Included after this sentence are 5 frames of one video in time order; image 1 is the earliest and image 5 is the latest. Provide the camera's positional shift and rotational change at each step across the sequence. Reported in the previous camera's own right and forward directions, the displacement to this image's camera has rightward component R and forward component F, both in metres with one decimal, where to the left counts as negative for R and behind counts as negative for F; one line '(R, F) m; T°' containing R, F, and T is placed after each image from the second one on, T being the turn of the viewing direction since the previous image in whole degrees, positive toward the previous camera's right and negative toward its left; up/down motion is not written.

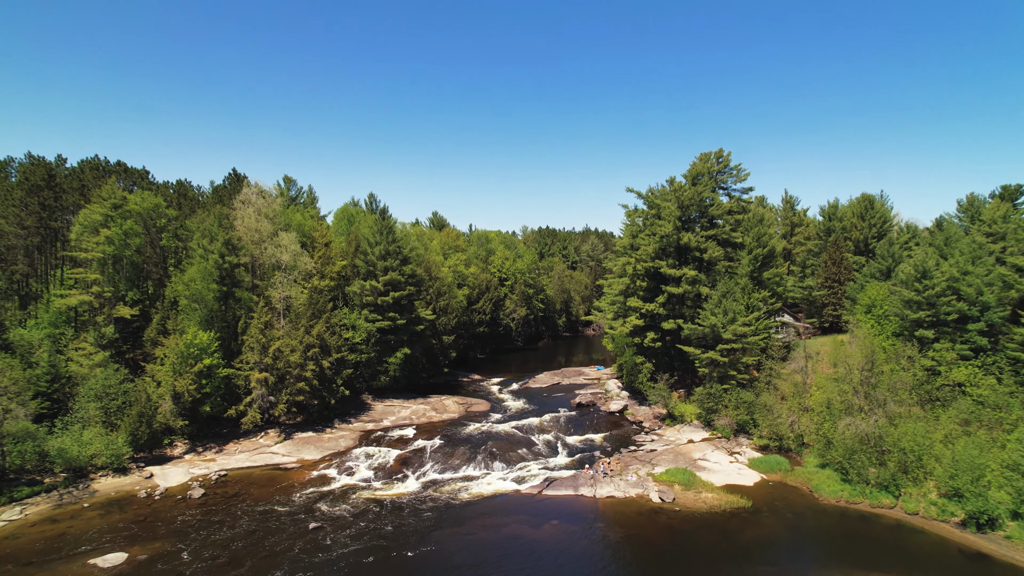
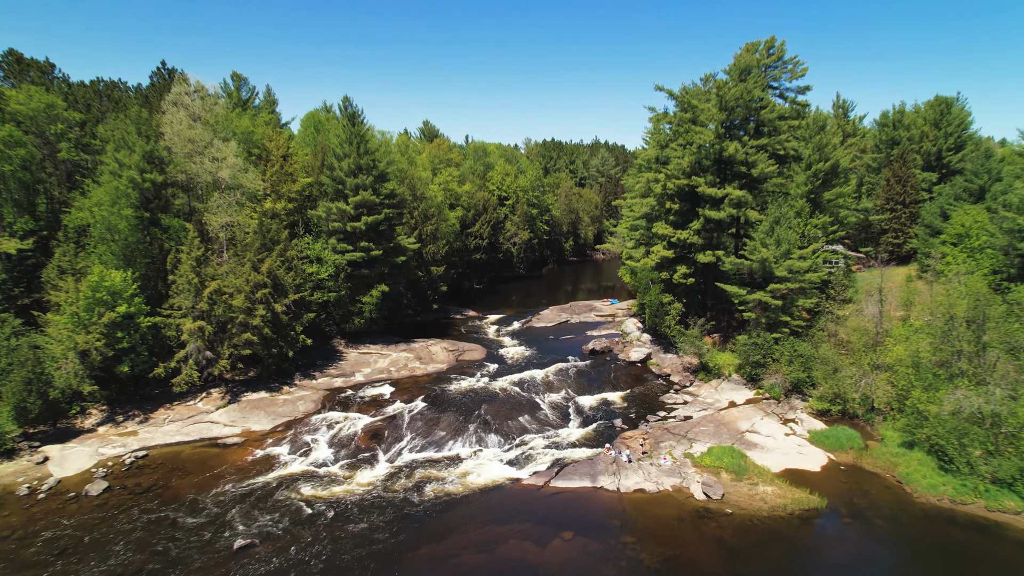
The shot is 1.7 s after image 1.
(+0.1, +7.3) m; 0°
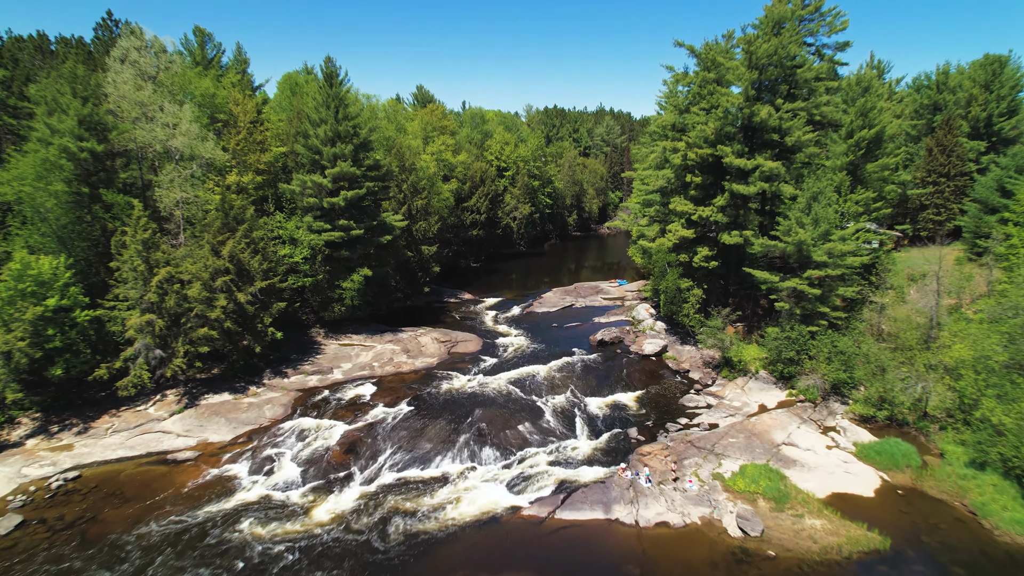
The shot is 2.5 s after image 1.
(+0.1, +3.8) m; 0°
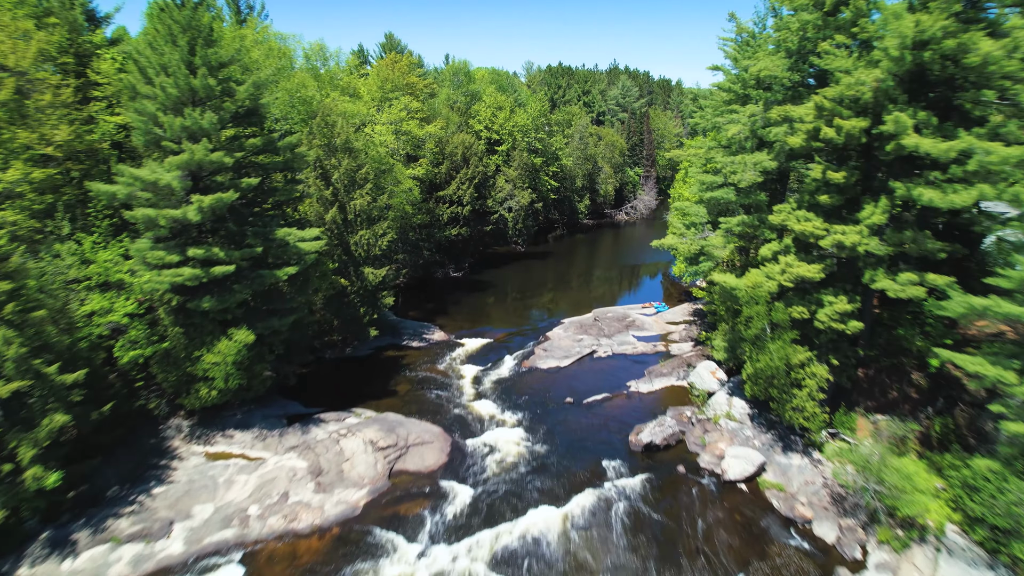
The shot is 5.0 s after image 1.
(+0.4, +12.8) m; 0°
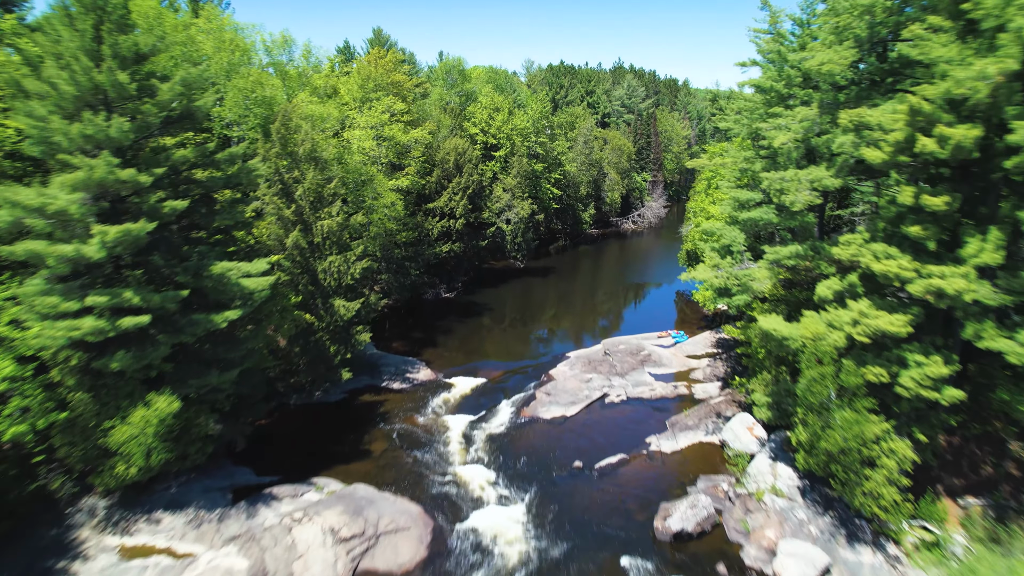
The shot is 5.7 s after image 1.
(+0.1, +3.8) m; 0°
